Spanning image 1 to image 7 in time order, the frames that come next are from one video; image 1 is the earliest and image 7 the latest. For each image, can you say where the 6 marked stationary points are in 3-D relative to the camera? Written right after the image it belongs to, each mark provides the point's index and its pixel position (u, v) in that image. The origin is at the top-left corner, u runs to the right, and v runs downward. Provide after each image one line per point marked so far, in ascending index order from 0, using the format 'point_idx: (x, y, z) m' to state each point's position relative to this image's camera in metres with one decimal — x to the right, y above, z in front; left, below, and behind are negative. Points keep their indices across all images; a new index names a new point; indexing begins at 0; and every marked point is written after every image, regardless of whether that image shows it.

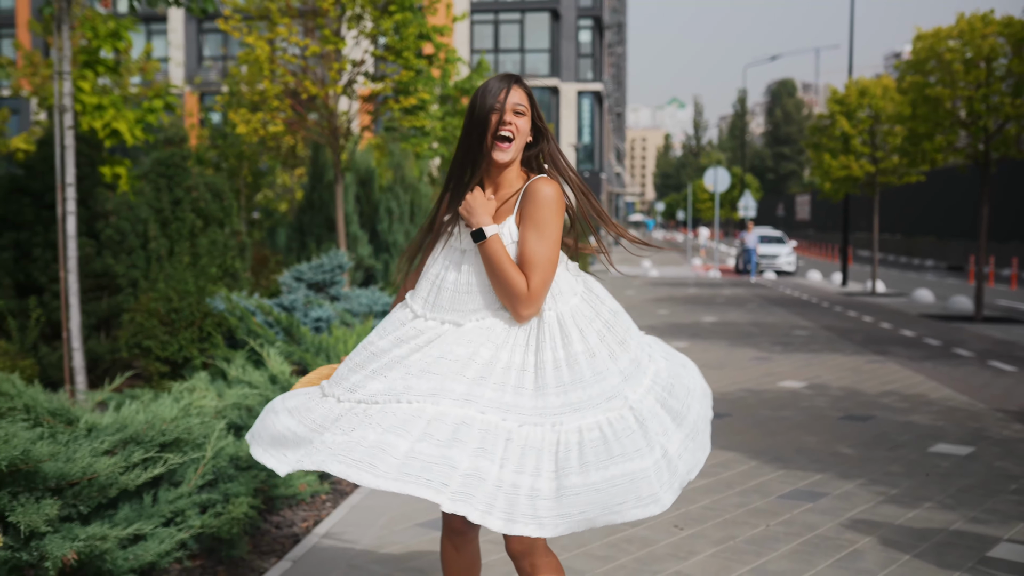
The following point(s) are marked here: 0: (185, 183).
0: (-3.2, +1.0, +9.4) m
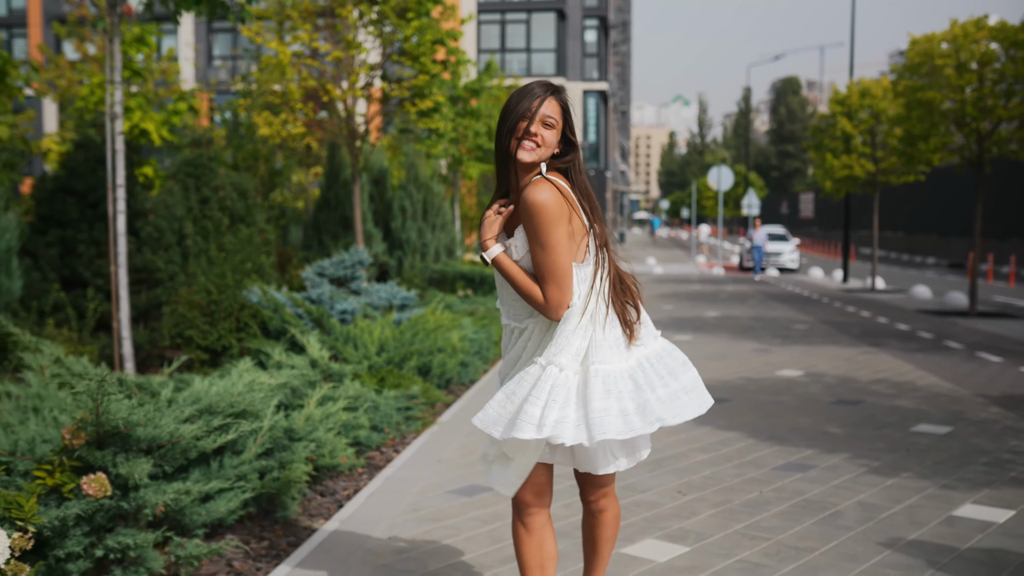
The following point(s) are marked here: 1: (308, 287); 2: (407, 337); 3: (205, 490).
0: (-3.1, +1.1, +9.9) m
1: (-2.1, 0.0, +10.5) m
2: (-0.8, -0.4, +7.9) m
3: (-1.3, -0.8, +4.1) m
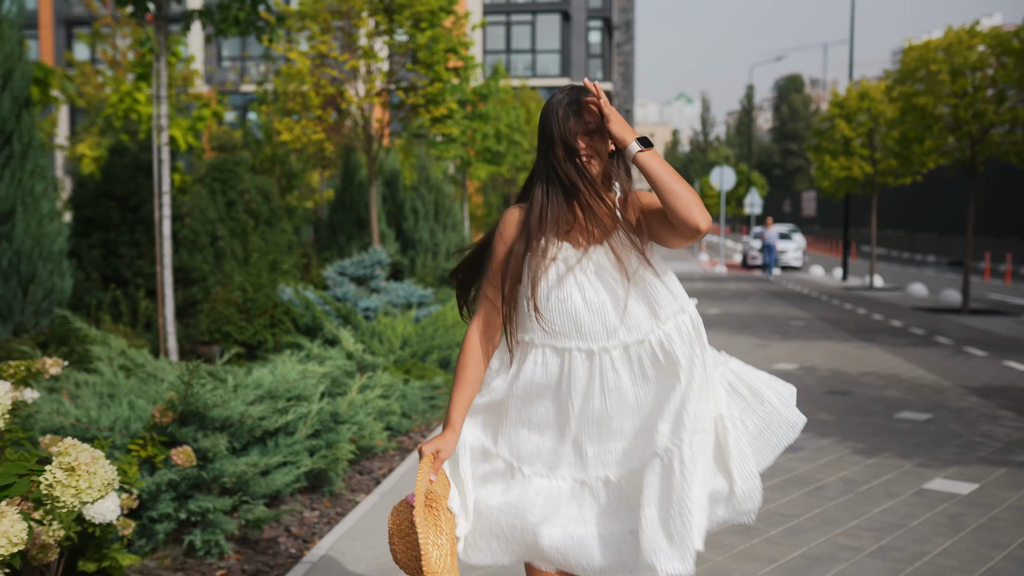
0: (-2.9, +1.1, +10.5) m
1: (-2.0, 0.0, +11.1) m
2: (-0.7, -0.4, +8.5) m
3: (-1.1, -0.8, +4.7) m
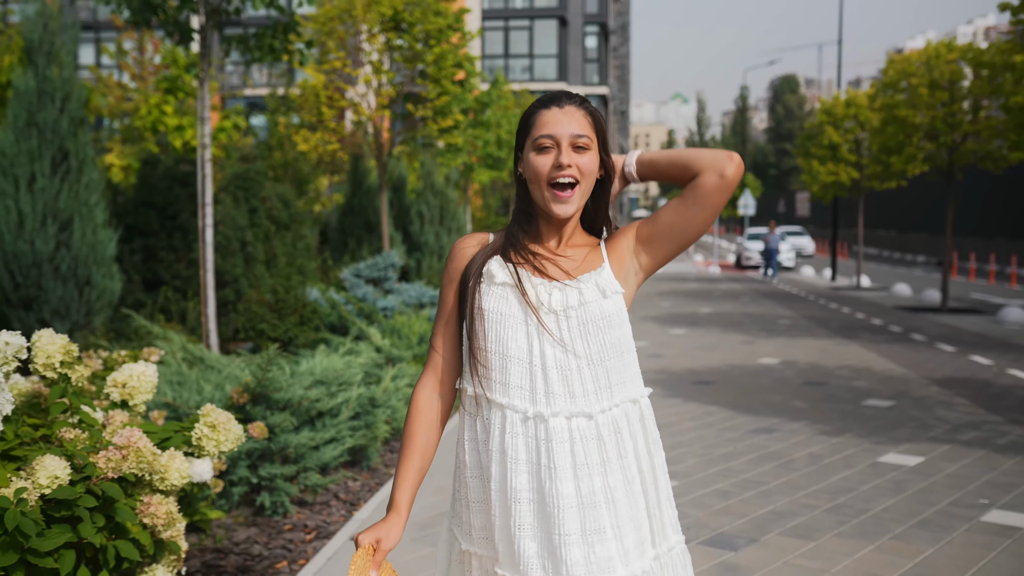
0: (-2.9, +1.1, +11.4) m
1: (-1.9, 0.0, +12.0) m
2: (-0.6, -0.4, +9.4) m
3: (-1.1, -0.8, +5.6) m
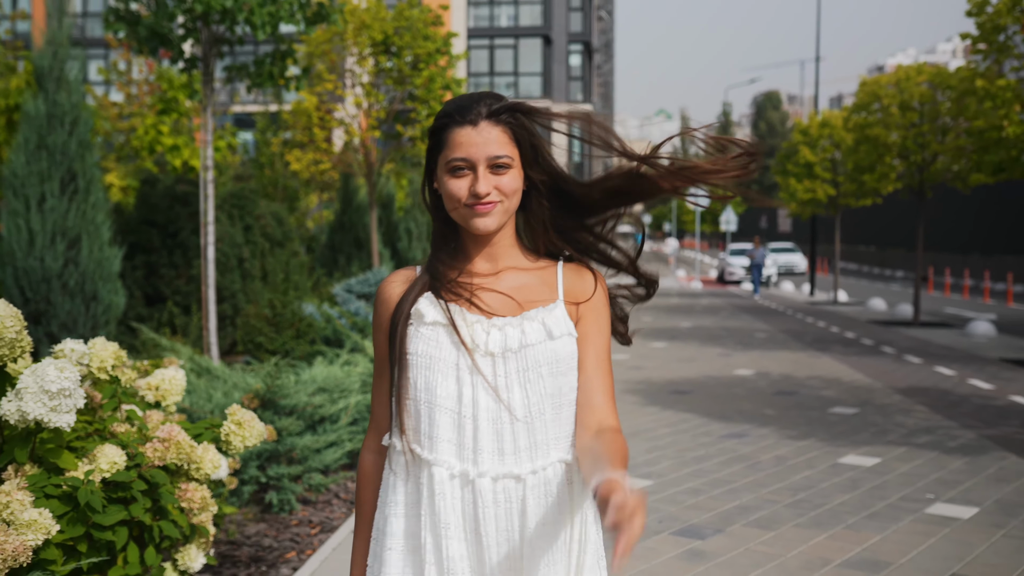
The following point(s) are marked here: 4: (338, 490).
0: (-3.0, +0.9, +11.9) m
1: (-2.1, -0.2, +12.5) m
2: (-0.8, -0.5, +9.8) m
3: (-1.1, -0.9, +6.1) m
4: (-1.1, -1.3, +6.3) m
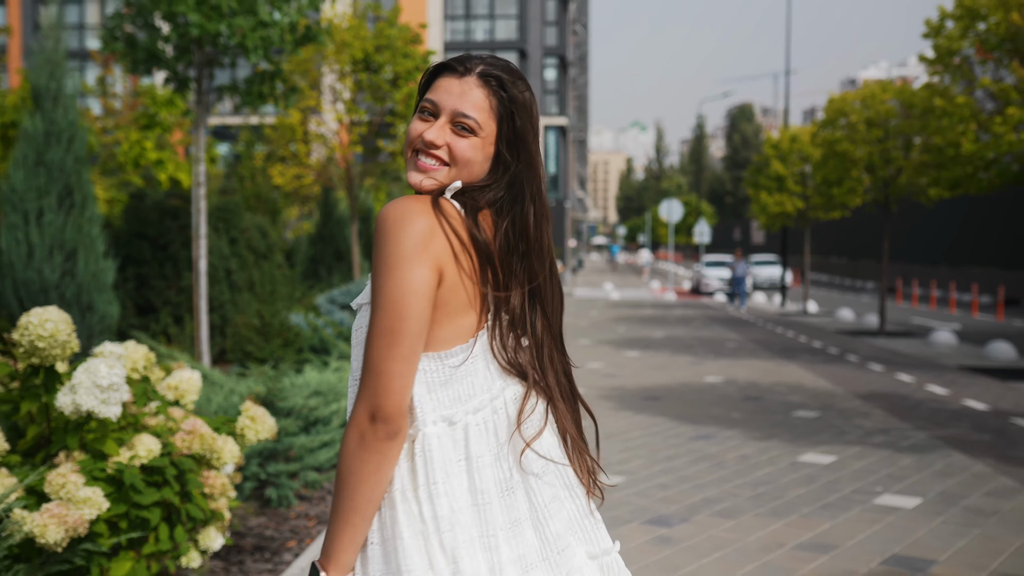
0: (-3.3, +0.8, +12.3) m
1: (-2.4, -0.3, +12.9) m
2: (-1.0, -0.6, +10.3) m
3: (-1.2, -1.0, +6.5) m
4: (-1.2, -1.3, +6.7) m
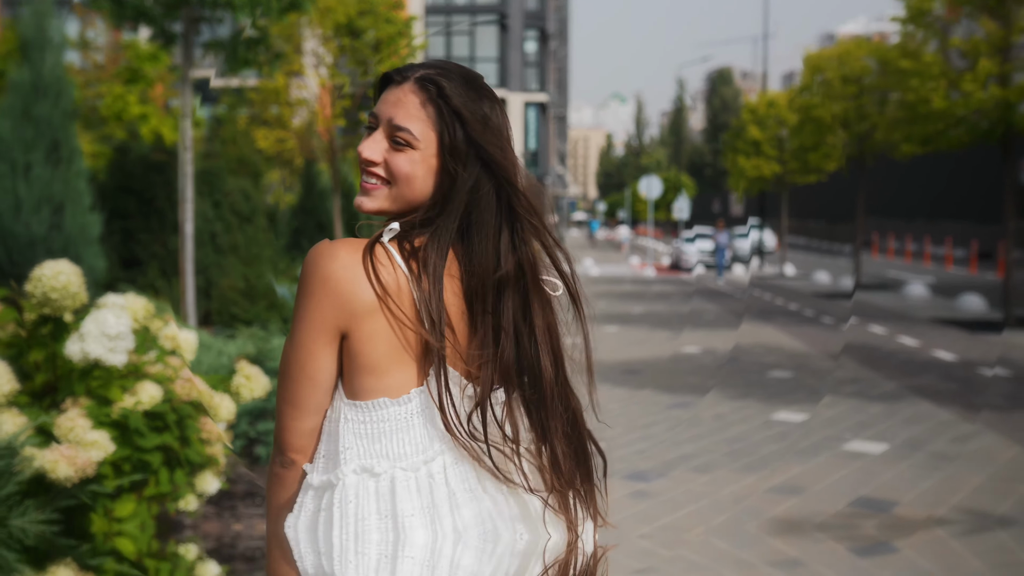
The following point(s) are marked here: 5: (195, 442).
0: (-3.5, +1.2, +12.3) m
1: (-2.6, +0.1, +13.0) m
2: (-1.1, -0.3, +10.4) m
3: (-1.4, -0.7, +6.7) m
4: (-1.3, -1.1, +6.9) m
5: (-1.2, -0.6, +3.8) m
